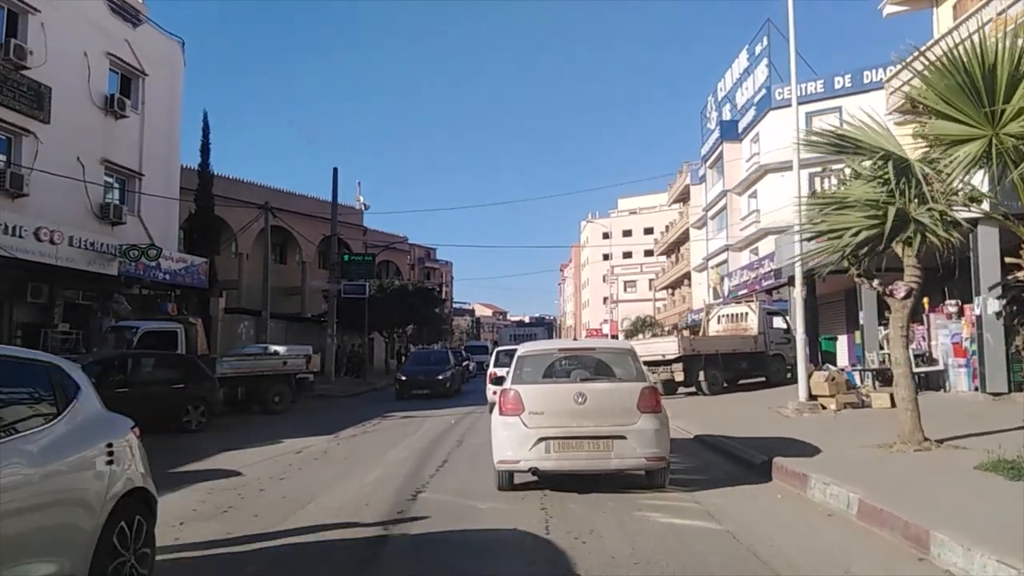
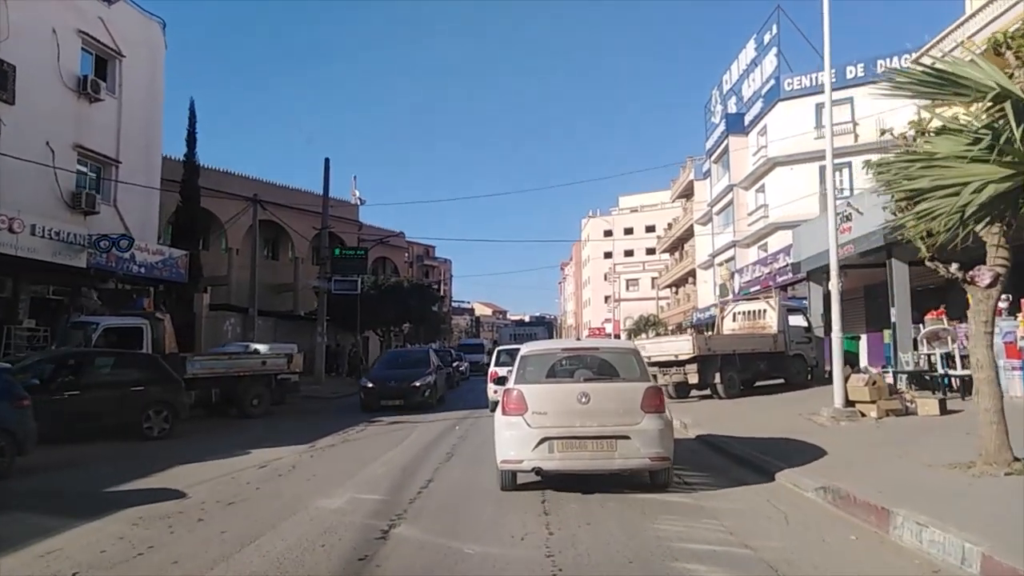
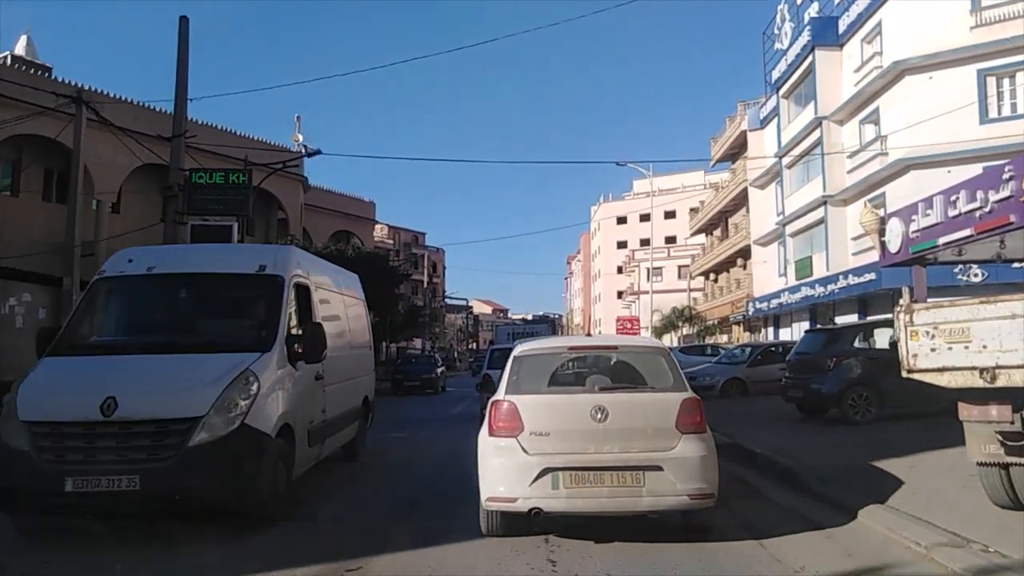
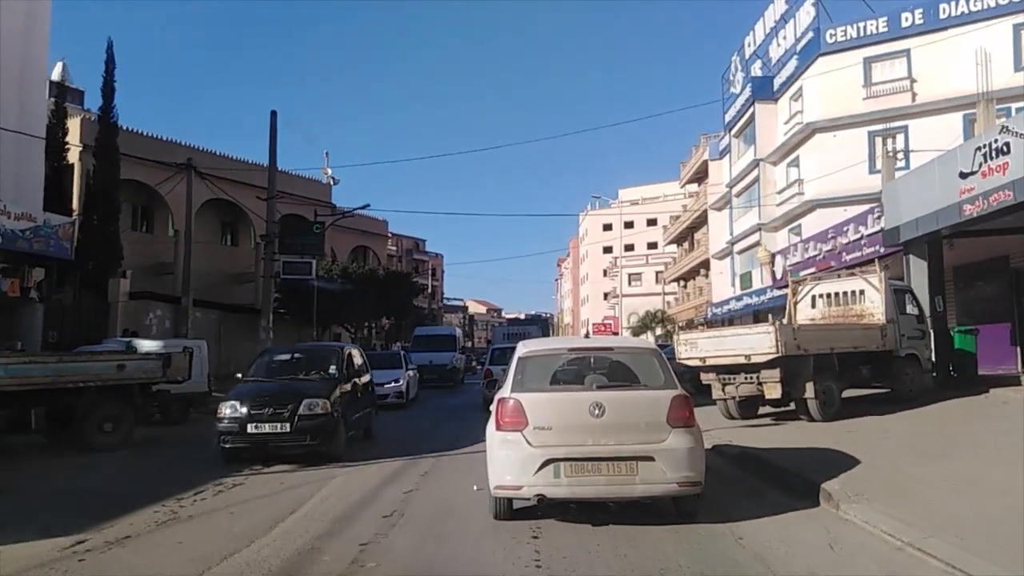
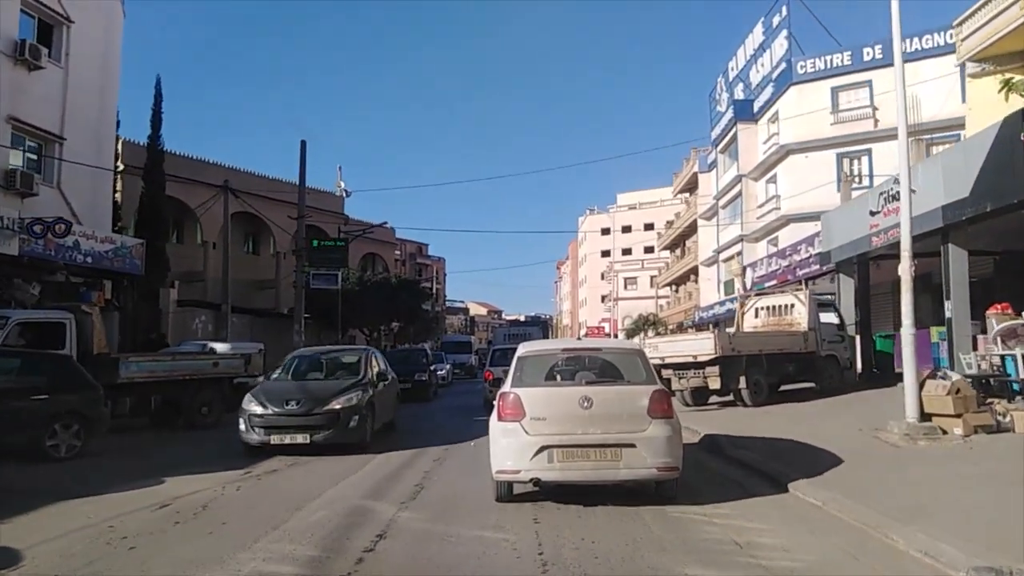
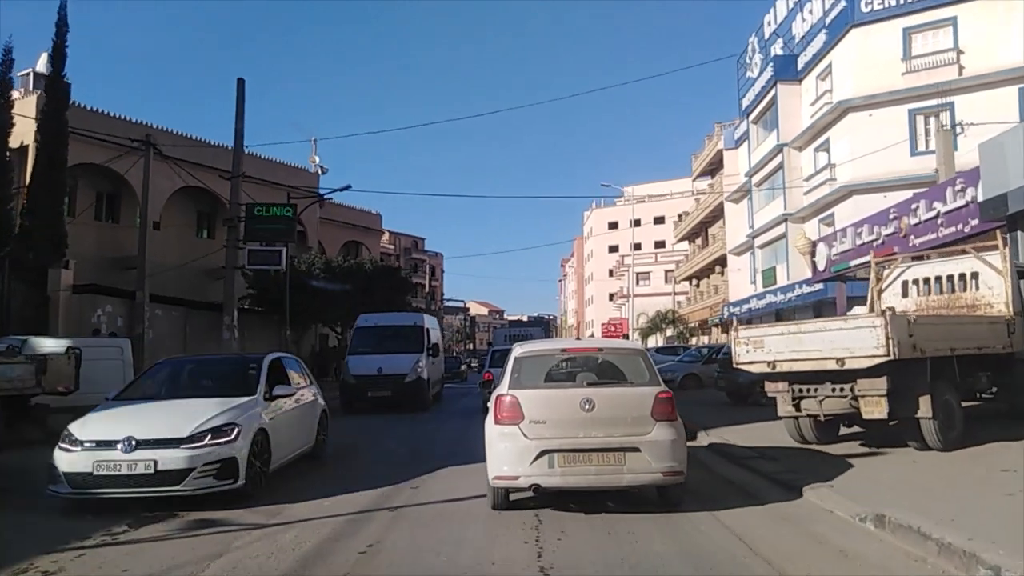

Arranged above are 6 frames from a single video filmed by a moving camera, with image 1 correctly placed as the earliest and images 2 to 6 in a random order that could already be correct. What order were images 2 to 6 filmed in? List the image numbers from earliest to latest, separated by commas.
2, 5, 4, 6, 3
